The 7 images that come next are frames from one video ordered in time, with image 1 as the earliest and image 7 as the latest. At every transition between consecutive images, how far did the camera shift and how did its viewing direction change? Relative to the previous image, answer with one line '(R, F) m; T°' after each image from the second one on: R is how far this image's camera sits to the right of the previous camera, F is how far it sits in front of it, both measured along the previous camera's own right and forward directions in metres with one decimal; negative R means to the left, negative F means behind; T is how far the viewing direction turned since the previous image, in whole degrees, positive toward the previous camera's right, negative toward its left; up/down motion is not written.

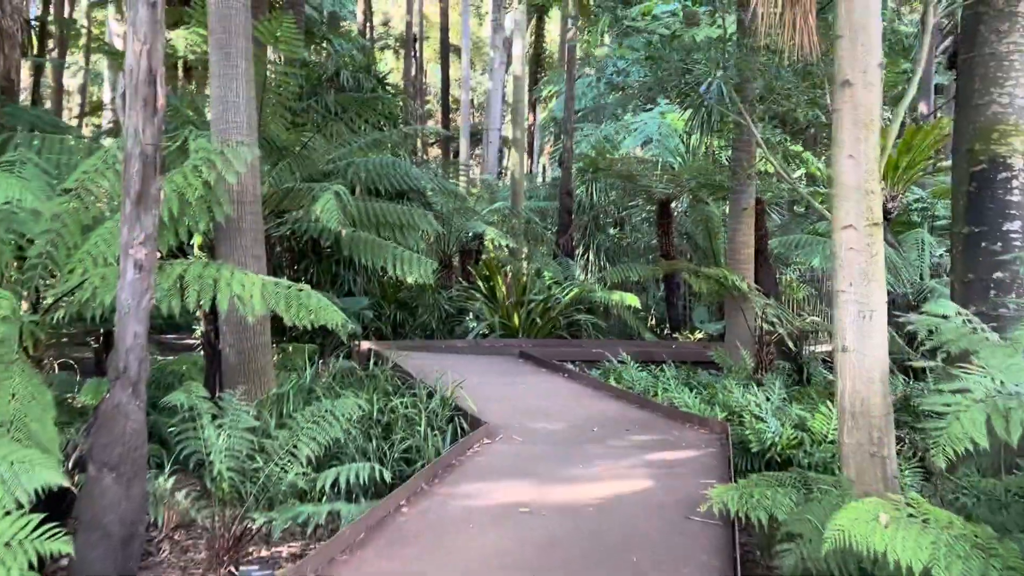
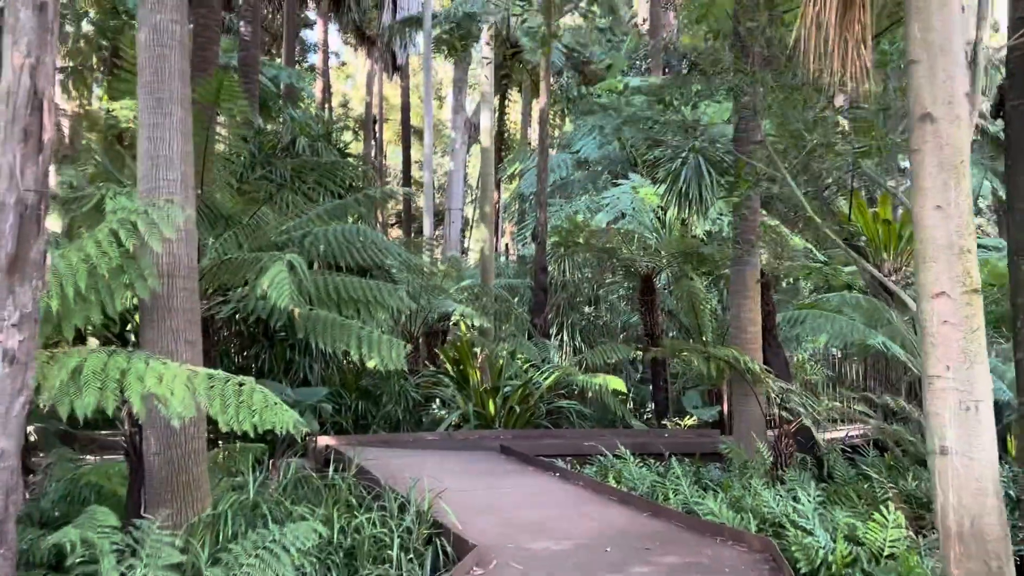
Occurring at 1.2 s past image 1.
(-0.1, +0.7) m; +3°
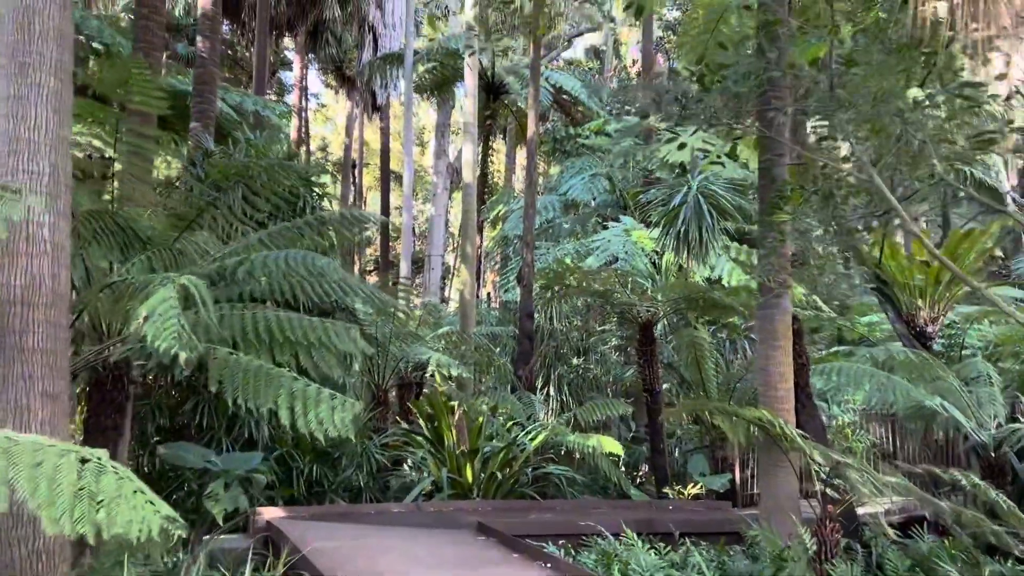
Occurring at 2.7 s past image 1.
(0.0, +0.9) m; +1°
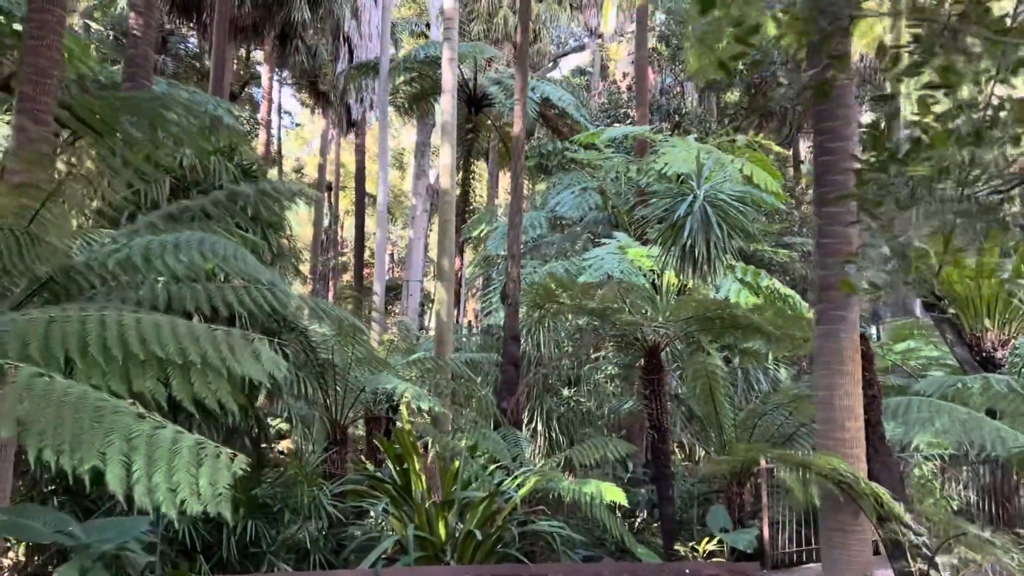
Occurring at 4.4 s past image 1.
(0.0, +1.1) m; +1°
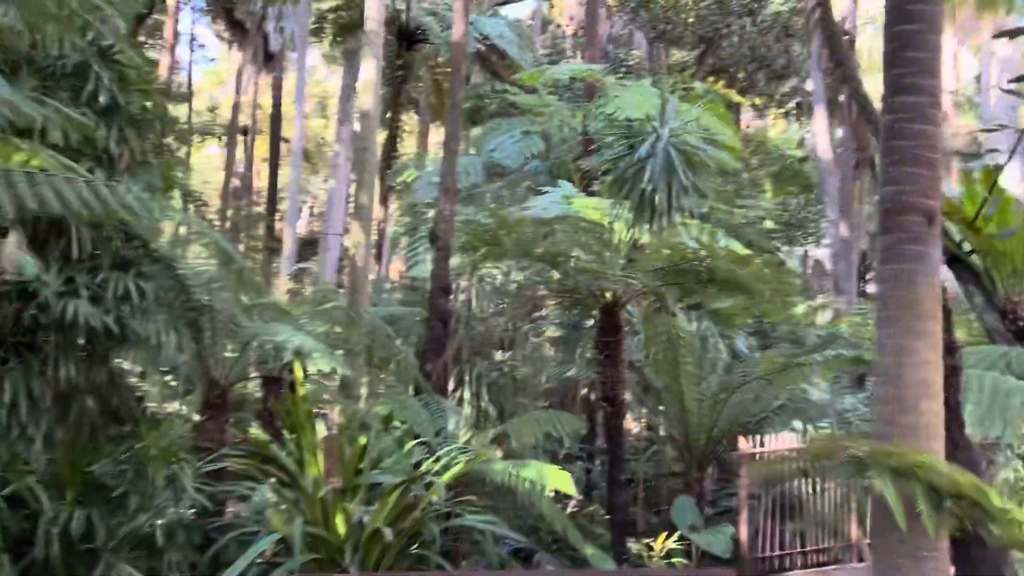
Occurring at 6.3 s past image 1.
(0.0, +1.1) m; +5°
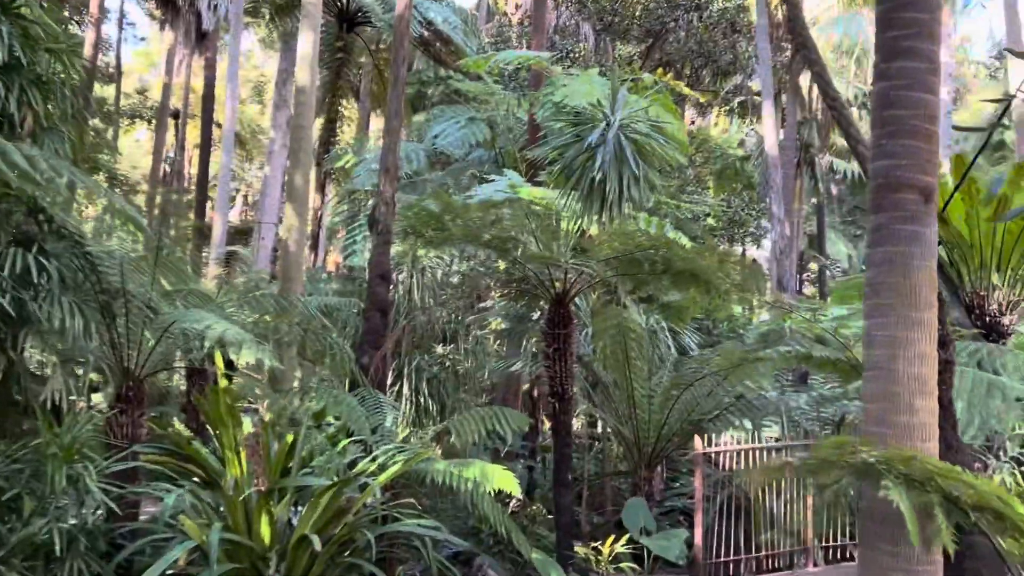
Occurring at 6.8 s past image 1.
(0.0, +0.3) m; +4°
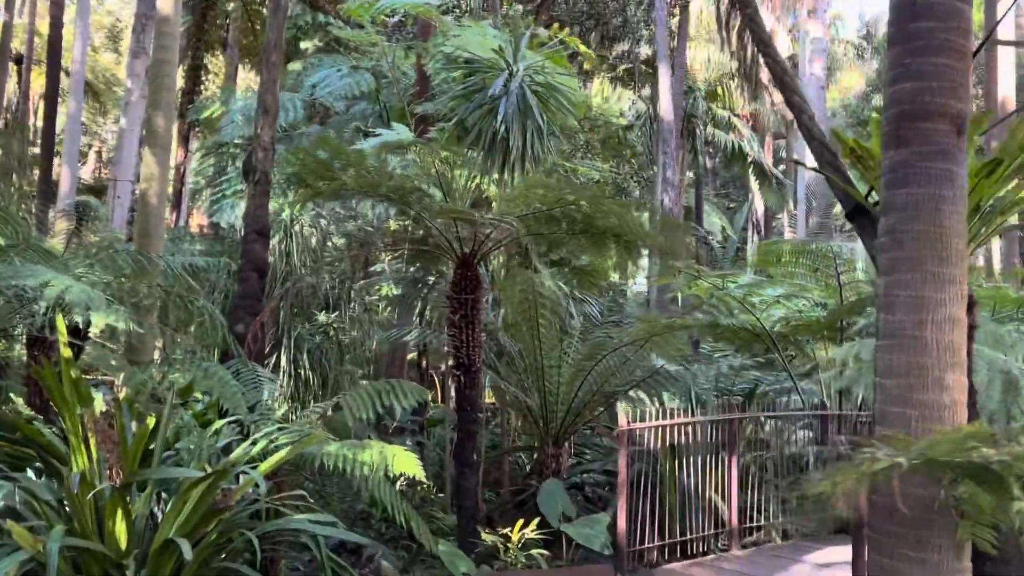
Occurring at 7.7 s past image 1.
(-0.1, +0.5) m; +8°
